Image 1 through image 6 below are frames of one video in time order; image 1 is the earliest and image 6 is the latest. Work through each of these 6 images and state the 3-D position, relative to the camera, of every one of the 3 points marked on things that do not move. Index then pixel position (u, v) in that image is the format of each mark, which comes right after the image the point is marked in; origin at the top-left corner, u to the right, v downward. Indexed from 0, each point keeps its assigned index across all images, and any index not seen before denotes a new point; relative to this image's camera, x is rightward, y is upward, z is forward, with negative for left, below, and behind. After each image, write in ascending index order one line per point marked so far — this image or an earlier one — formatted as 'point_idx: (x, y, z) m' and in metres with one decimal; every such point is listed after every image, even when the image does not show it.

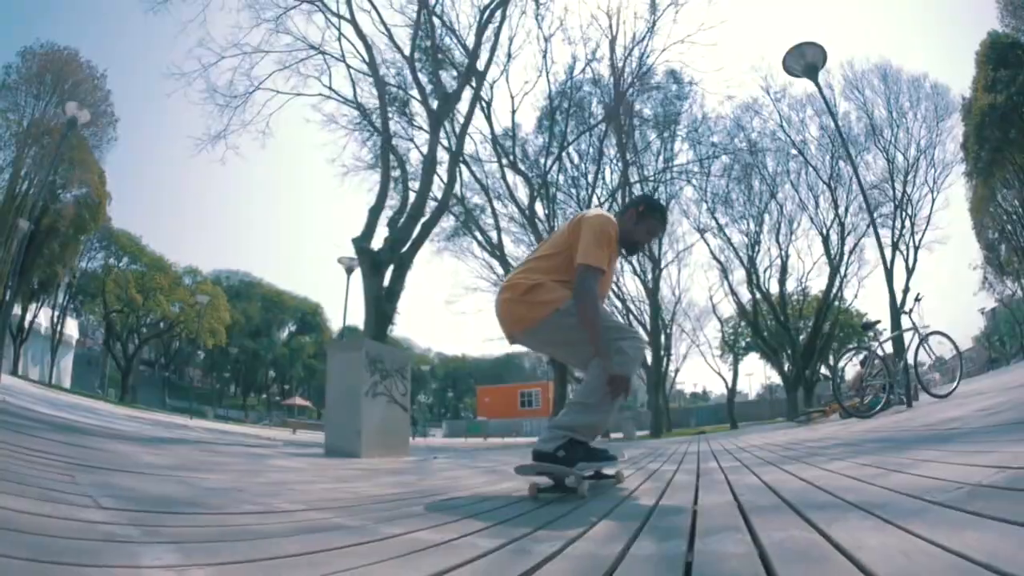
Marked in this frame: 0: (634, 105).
0: (+3.0, +4.3, +17.3) m
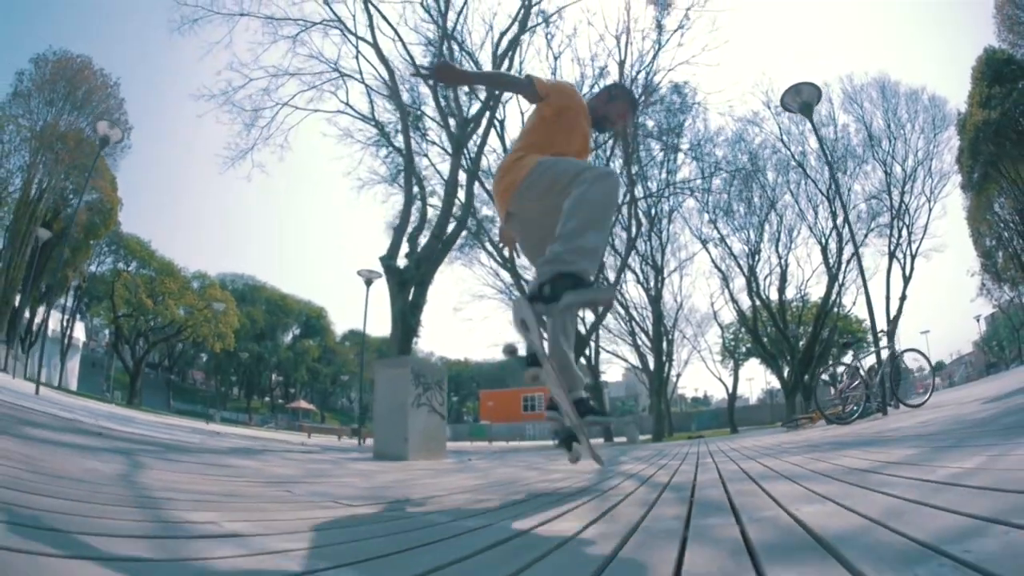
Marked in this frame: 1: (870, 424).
0: (+3.2, +4.1, +17.8) m
1: (+6.0, -2.2, +12.3) m
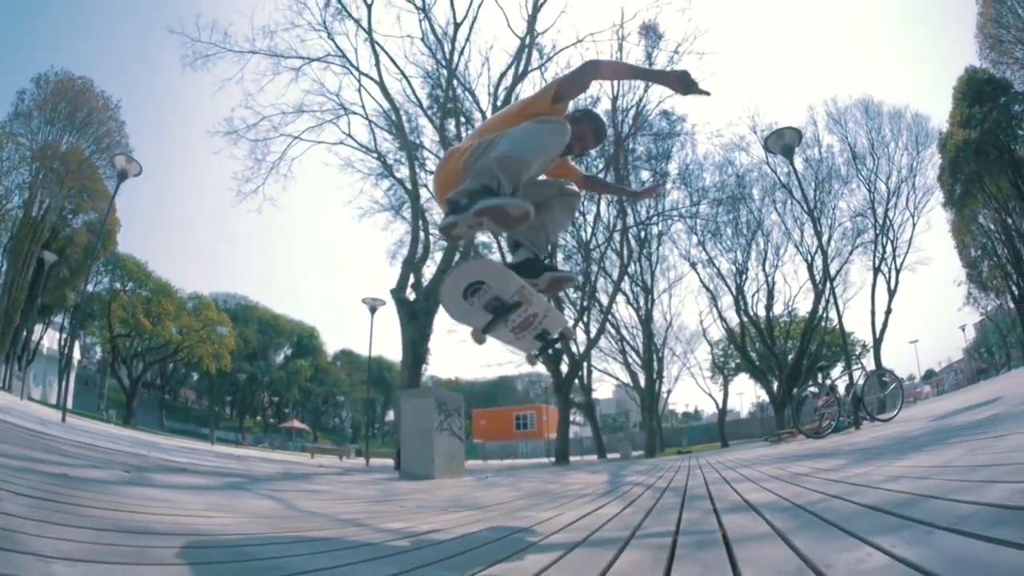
0: (+3.0, +3.6, +18.5) m
1: (+6.0, -2.6, +12.9) m
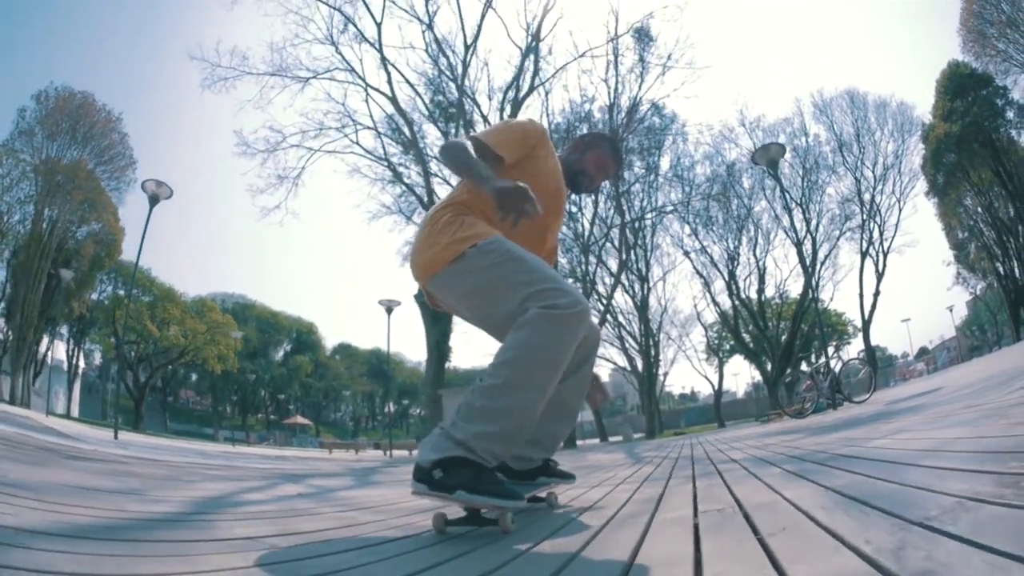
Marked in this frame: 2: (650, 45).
0: (+2.9, +3.9, +19.3) m
1: (+6.2, -2.3, +13.8) m
2: (+2.8, +4.9, +14.8) m
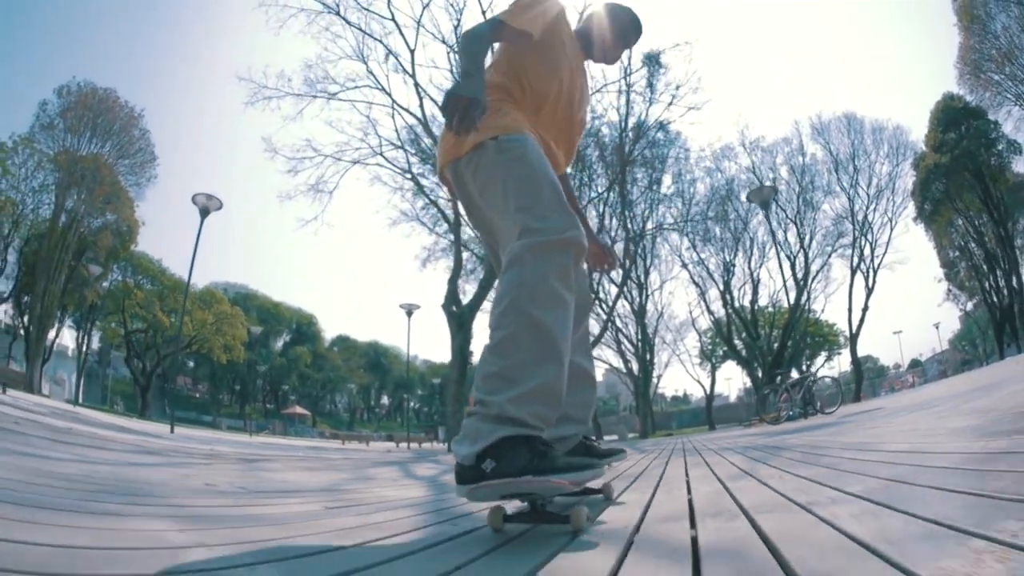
0: (+3.2, +3.7, +20.3) m
1: (+6.3, -2.7, +14.9) m
2: (+3.1, +4.7, +15.9) m
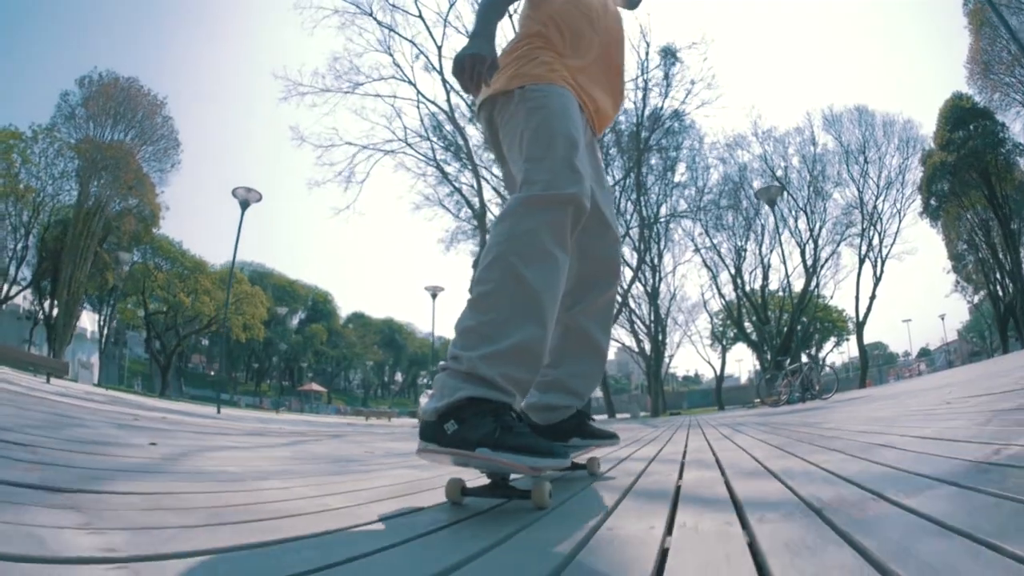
0: (+3.7, +4.1, +20.8) m
1: (+6.7, -2.4, +15.6) m
2: (+3.6, +5.0, +16.4) m
